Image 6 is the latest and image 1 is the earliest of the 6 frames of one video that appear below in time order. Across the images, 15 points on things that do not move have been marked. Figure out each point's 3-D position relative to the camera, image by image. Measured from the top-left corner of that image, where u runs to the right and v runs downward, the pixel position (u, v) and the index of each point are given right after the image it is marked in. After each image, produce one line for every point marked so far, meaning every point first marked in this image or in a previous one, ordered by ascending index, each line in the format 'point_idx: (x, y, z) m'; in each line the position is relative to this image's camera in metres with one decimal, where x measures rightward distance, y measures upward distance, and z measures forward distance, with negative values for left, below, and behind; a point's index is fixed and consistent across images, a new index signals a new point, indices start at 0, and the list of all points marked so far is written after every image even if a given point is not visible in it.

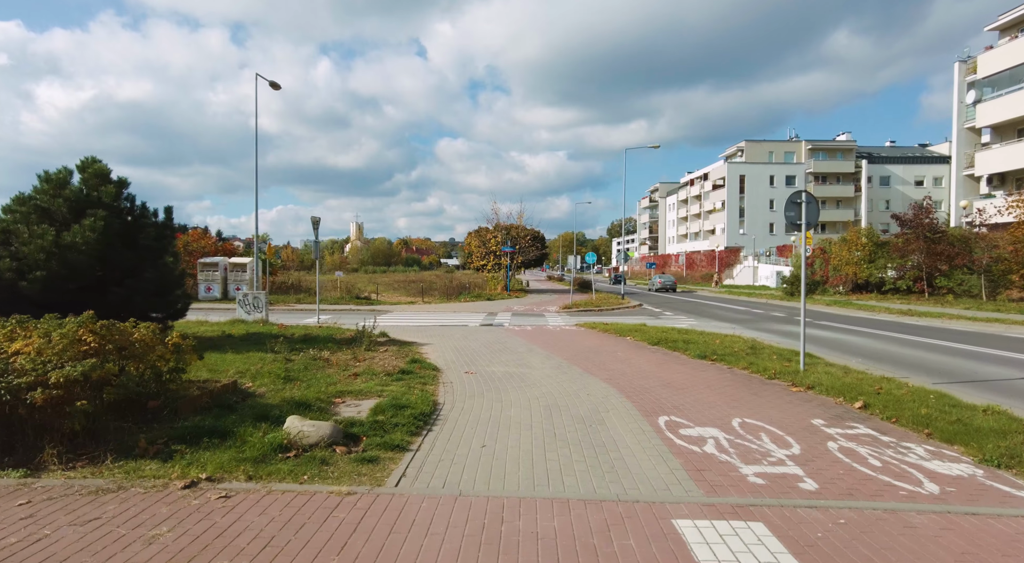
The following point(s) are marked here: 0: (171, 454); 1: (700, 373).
0: (-2.5, -1.3, +4.6) m
1: (+2.8, -1.4, +9.2) m
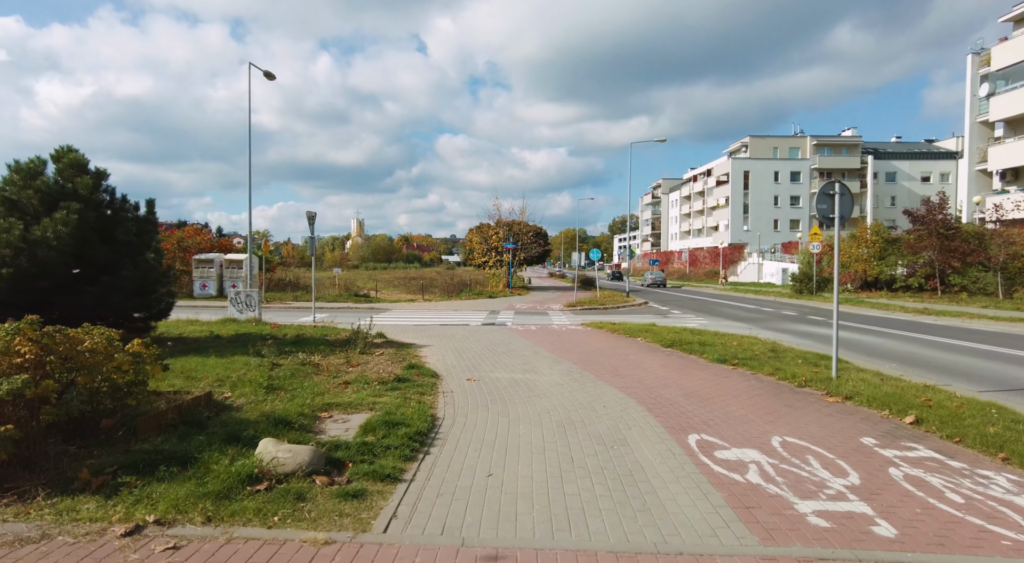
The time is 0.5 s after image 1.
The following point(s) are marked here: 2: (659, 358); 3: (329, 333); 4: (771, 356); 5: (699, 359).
0: (-2.5, -1.3, +3.8) m
1: (+2.9, -1.4, +8.5) m
2: (+2.6, -1.3, +10.6) m
3: (-4.1, -1.2, +13.9) m
4: (+4.5, -1.3, +10.5) m
5: (+3.2, -1.4, +10.6) m
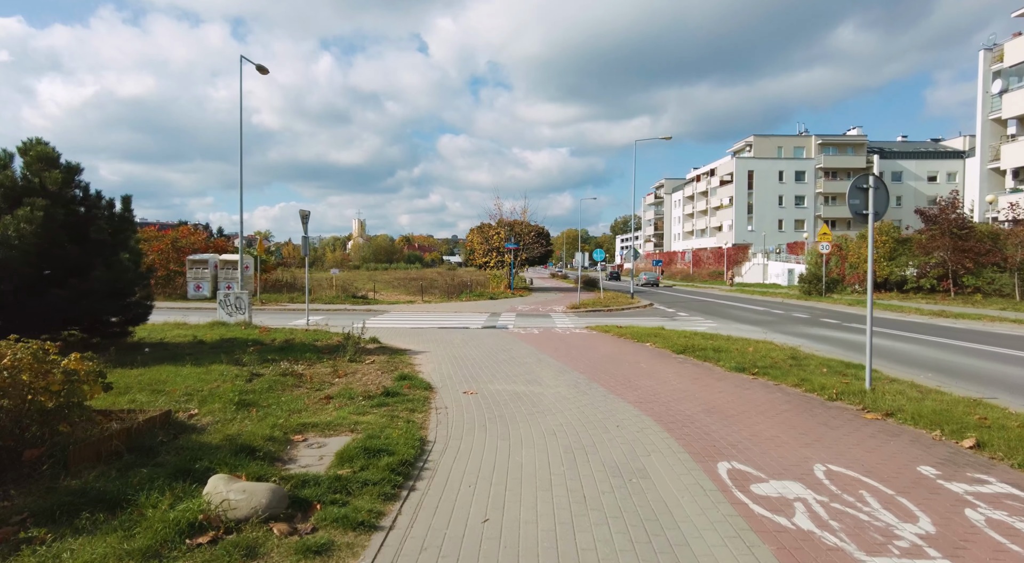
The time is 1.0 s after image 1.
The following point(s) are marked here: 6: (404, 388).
0: (-2.5, -1.3, +3.1) m
1: (+2.9, -1.4, +7.7) m
2: (+2.6, -1.4, +9.8) m
3: (-4.1, -1.2, +13.2) m
4: (+4.5, -1.3, +9.8) m
5: (+3.3, -1.4, +9.8) m
6: (-1.3, -1.3, +7.3) m
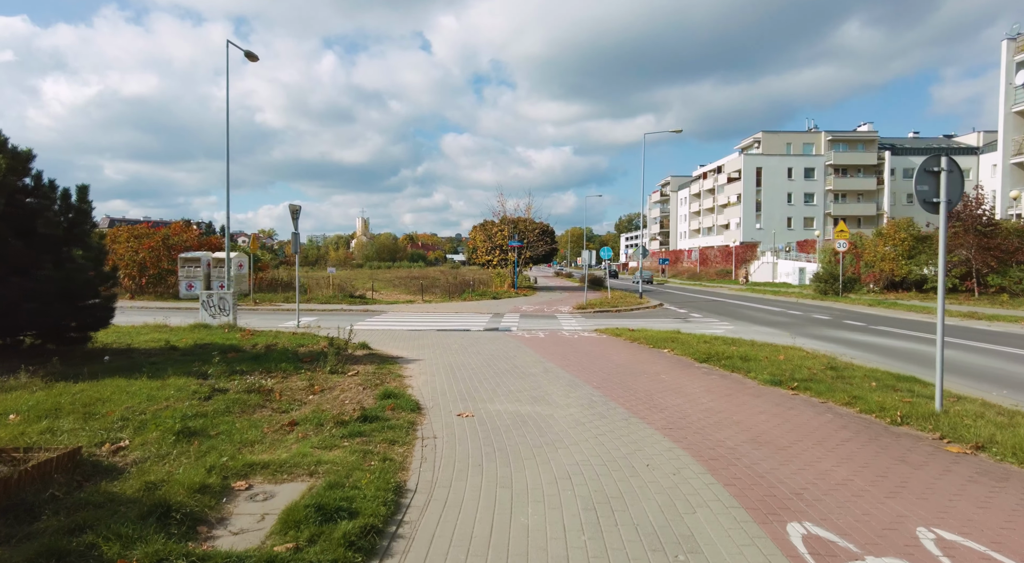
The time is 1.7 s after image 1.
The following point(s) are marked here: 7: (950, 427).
0: (-2.5, -1.3, +1.9) m
1: (+3.0, -1.4, +6.5) m
2: (+2.6, -1.4, +8.6) m
3: (-4.0, -1.2, +12.0) m
4: (+4.5, -1.3, +8.6) m
5: (+3.3, -1.4, +8.7) m
6: (-1.3, -1.3, +6.1) m
7: (+4.1, -1.4, +5.7) m
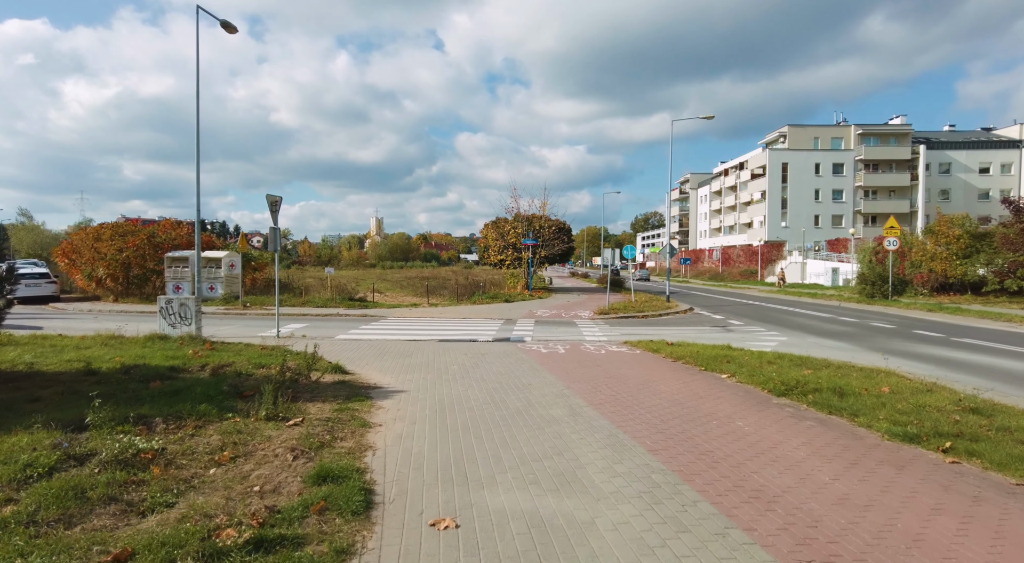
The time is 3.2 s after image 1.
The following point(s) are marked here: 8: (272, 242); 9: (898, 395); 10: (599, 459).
0: (-2.5, -1.4, -0.6) m
1: (+3.1, -1.5, +3.9) m
2: (+2.8, -1.5, +6.0) m
3: (-3.8, -1.3, +9.5) m
4: (+4.7, -1.4, +5.9) m
5: (+3.4, -1.5, +6.0) m
6: (-1.2, -1.4, +3.6) m
7: (+4.2, -1.4, +3.0) m
8: (-6.3, +1.0, +15.9) m
9: (+4.7, -1.4, +7.4) m
10: (+0.7, -1.4, +4.9) m
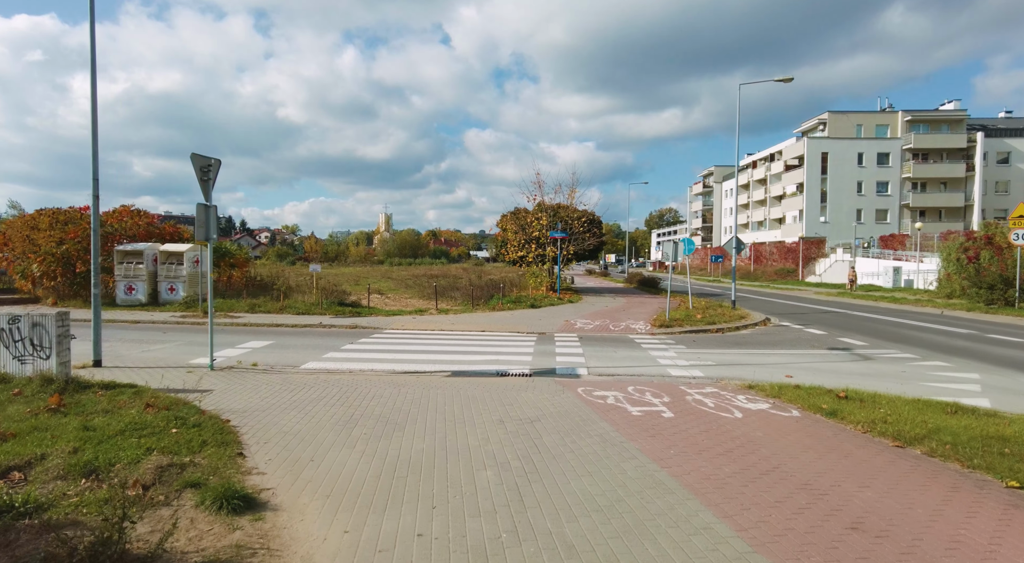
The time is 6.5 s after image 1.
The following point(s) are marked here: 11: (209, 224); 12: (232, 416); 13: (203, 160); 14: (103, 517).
0: (-1.9, -1.6, -5.8) m
1: (+3.7, -1.7, -1.4) m
2: (+3.5, -1.6, +0.7) m
3: (-3.1, -1.4, +4.3) m
4: (+5.4, -1.6, +0.6) m
5: (+4.2, -1.6, +0.7) m
6: (-0.5, -1.5, -1.7) m
7: (+4.8, -1.6, -2.3) m
8: (-5.4, +1.0, +10.7) m
9: (+5.4, -1.5, +2.1) m
10: (+1.4, -1.6, -0.3) m
11: (-5.3, +1.0, +10.8) m
12: (-3.0, -1.4, +6.9) m
13: (-5.2, +2.1, +10.4) m
14: (-2.5, -1.3, +3.8) m
